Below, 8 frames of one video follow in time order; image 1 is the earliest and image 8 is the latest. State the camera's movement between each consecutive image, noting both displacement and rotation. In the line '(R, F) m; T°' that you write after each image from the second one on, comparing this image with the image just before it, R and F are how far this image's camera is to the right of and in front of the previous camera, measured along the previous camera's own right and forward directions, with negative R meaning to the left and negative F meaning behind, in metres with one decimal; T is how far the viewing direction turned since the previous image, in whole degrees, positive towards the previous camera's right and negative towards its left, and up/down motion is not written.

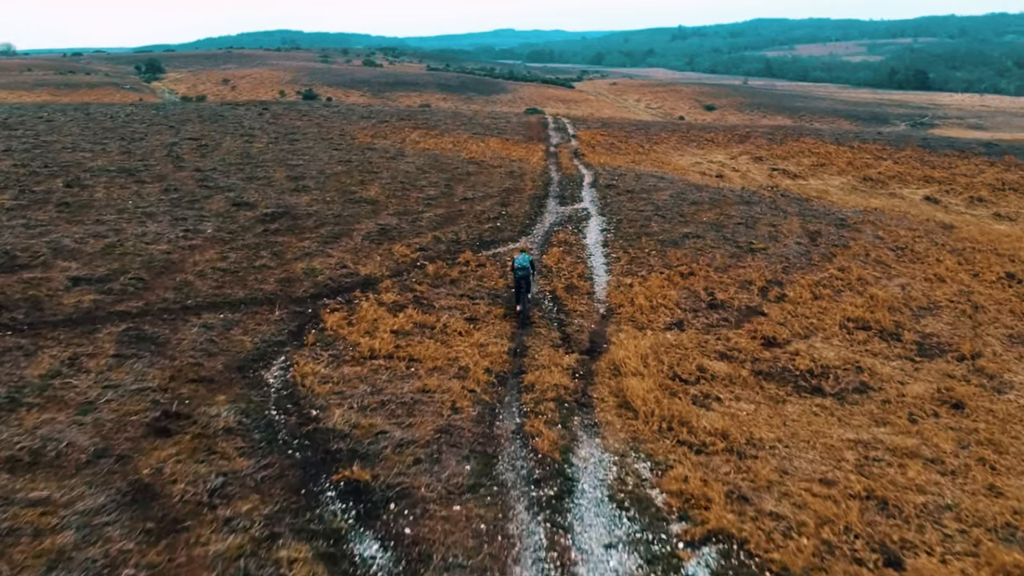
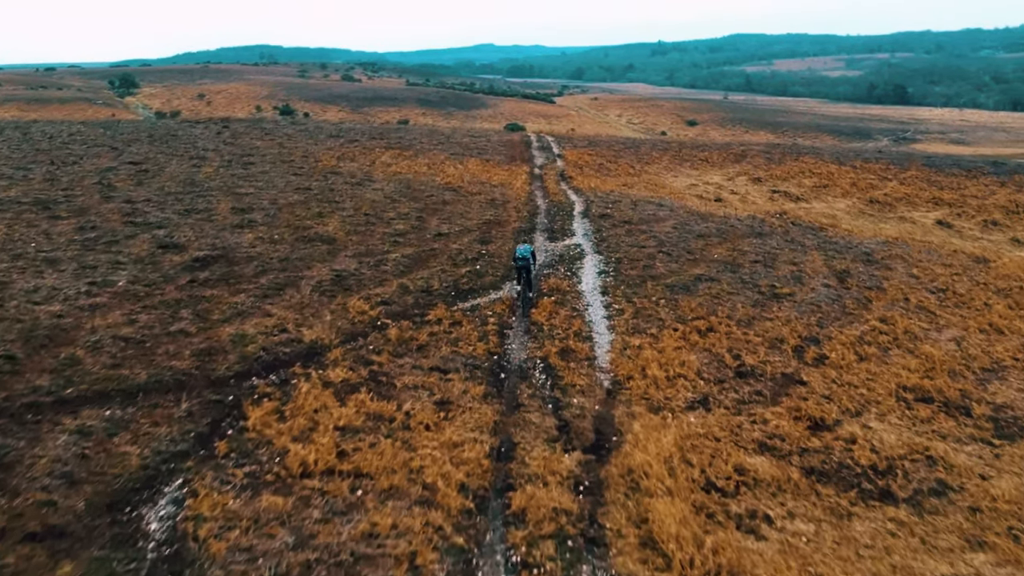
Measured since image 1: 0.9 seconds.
(0.0, +4.5) m; +1°
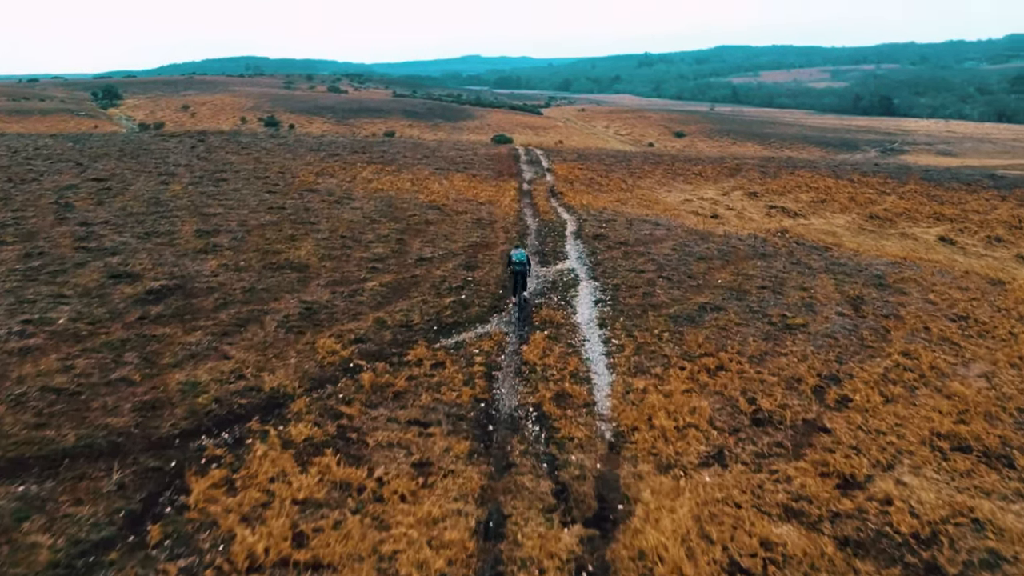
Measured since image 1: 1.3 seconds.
(0.0, +2.1) m; +1°
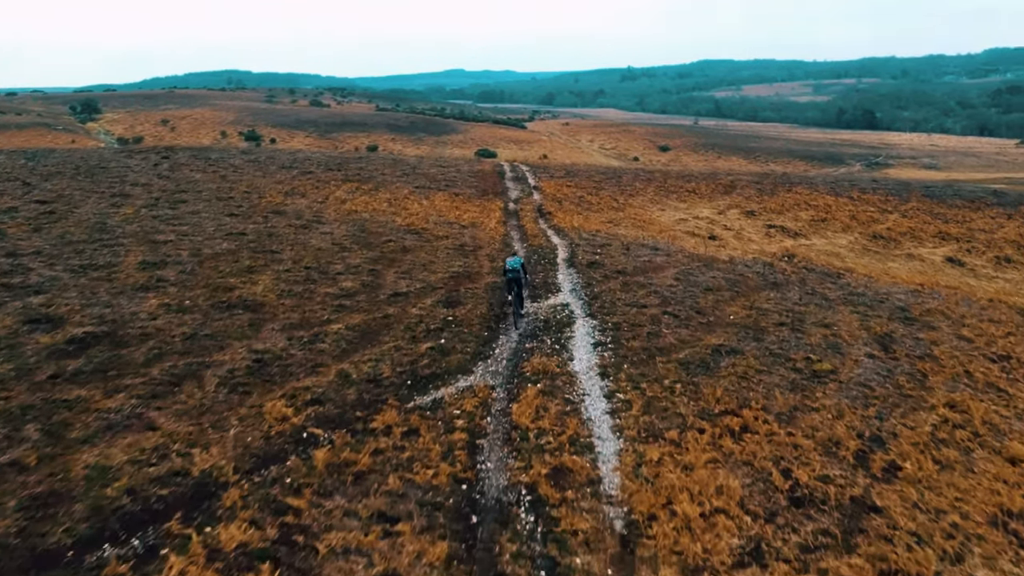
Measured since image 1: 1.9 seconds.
(0.0, +3.0) m; +1°
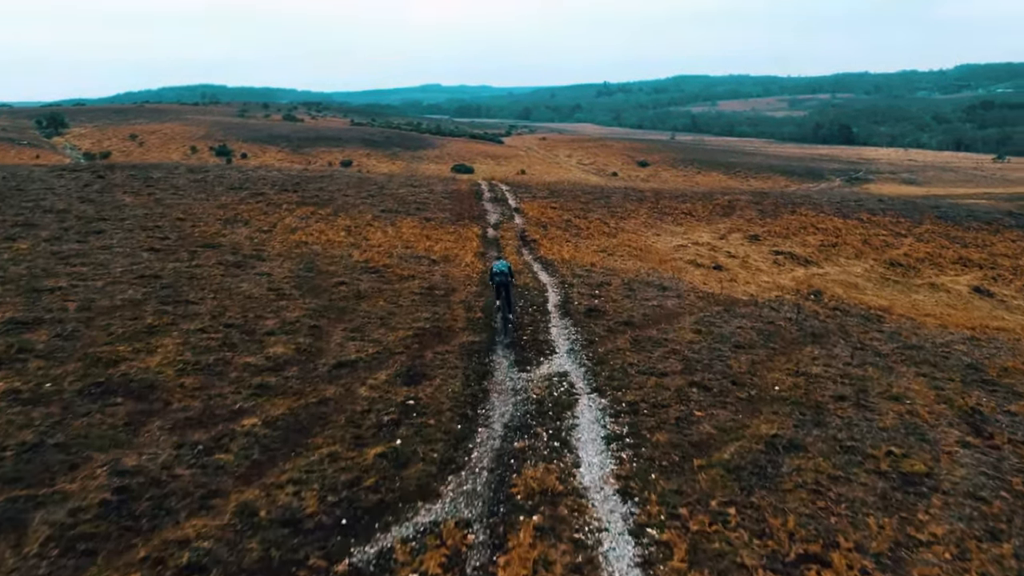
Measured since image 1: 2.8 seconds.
(-0.1, +5.4) m; +1°
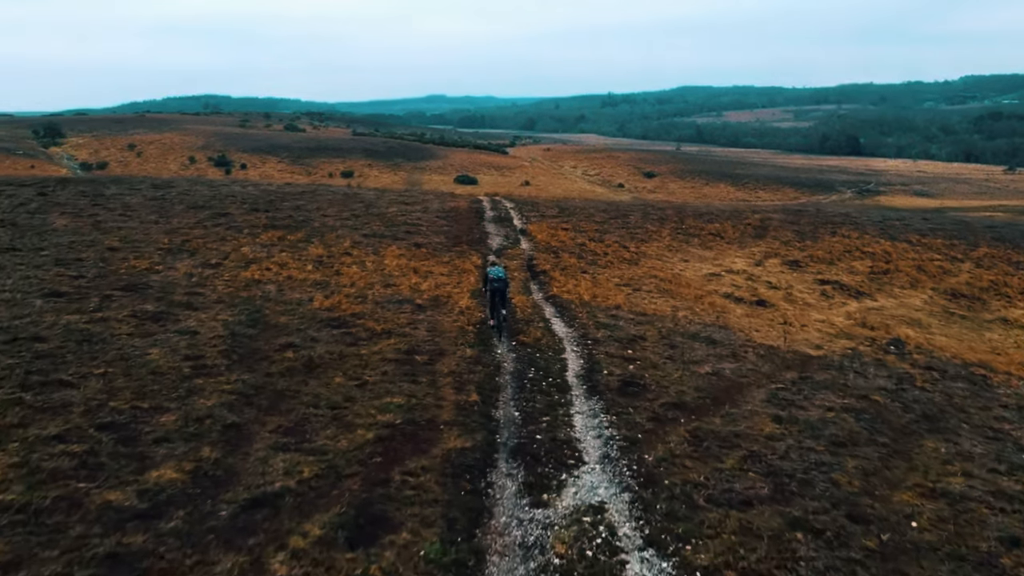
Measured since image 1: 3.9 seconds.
(-0.1, +6.1) m; 0°
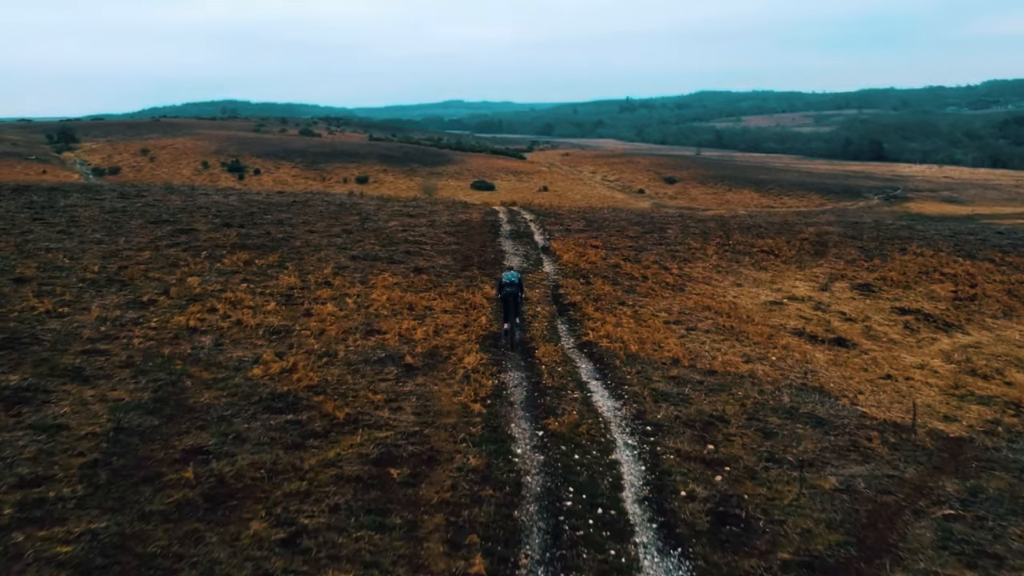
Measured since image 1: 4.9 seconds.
(-0.1, +6.2) m; -1°
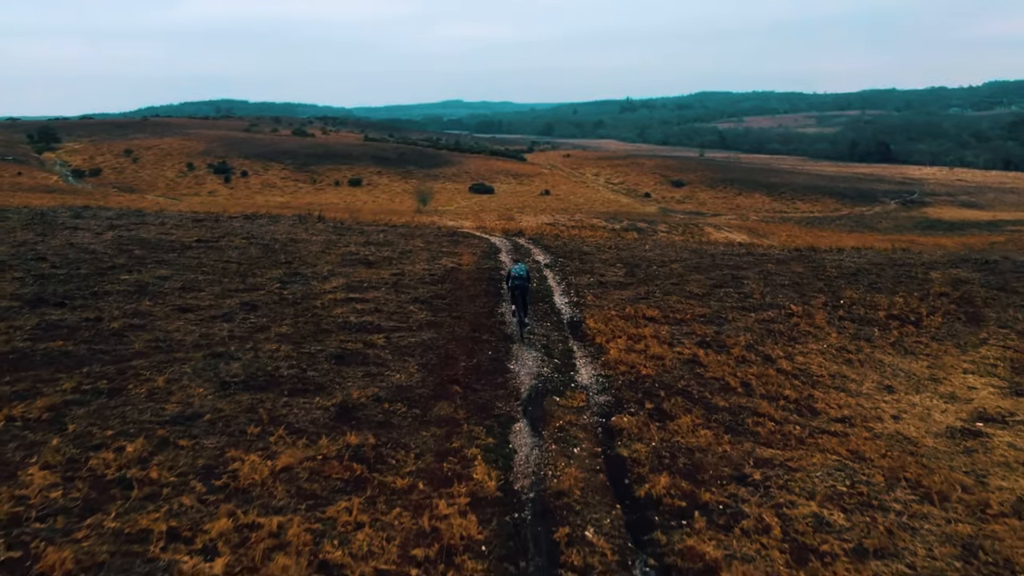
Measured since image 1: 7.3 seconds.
(-0.2, +13.2) m; 0°
